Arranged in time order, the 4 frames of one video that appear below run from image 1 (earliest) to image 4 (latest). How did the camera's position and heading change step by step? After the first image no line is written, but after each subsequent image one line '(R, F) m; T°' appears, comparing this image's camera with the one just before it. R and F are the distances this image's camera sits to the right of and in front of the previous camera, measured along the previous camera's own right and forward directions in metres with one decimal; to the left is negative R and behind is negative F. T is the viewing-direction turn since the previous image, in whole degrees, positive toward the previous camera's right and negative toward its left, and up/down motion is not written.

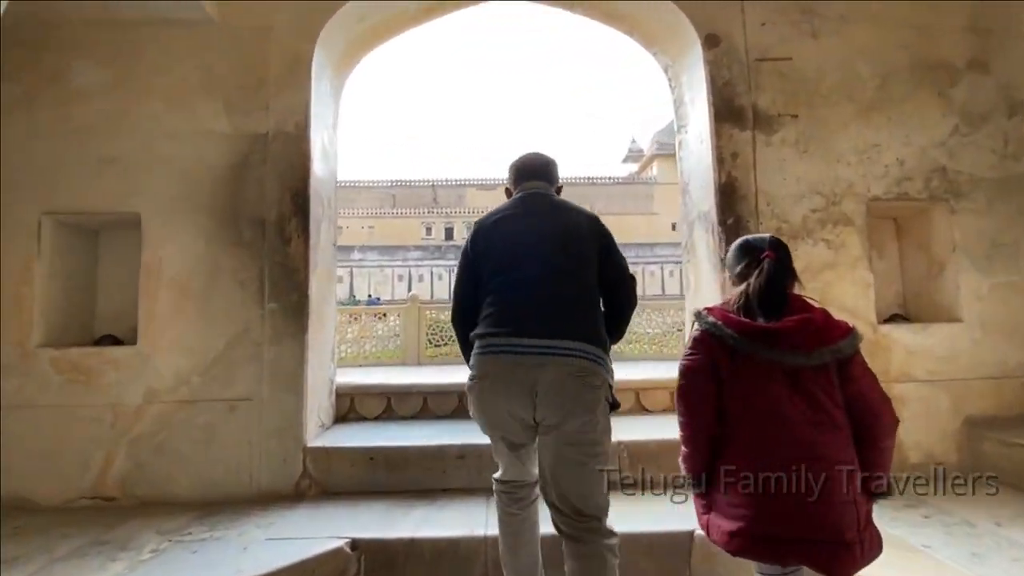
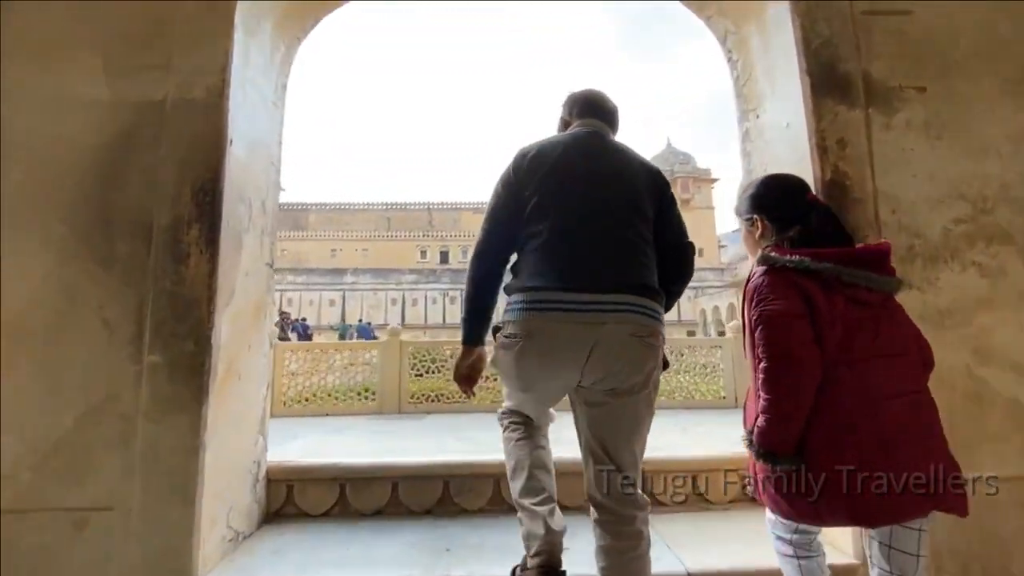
(0.0, +0.6) m; +1°
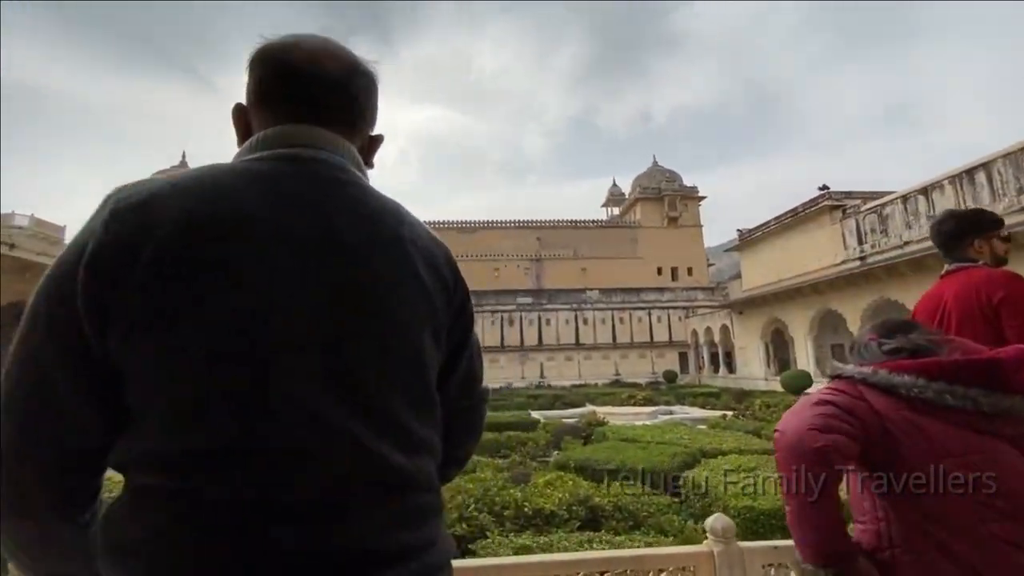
(-0.1, +1.4) m; +2°
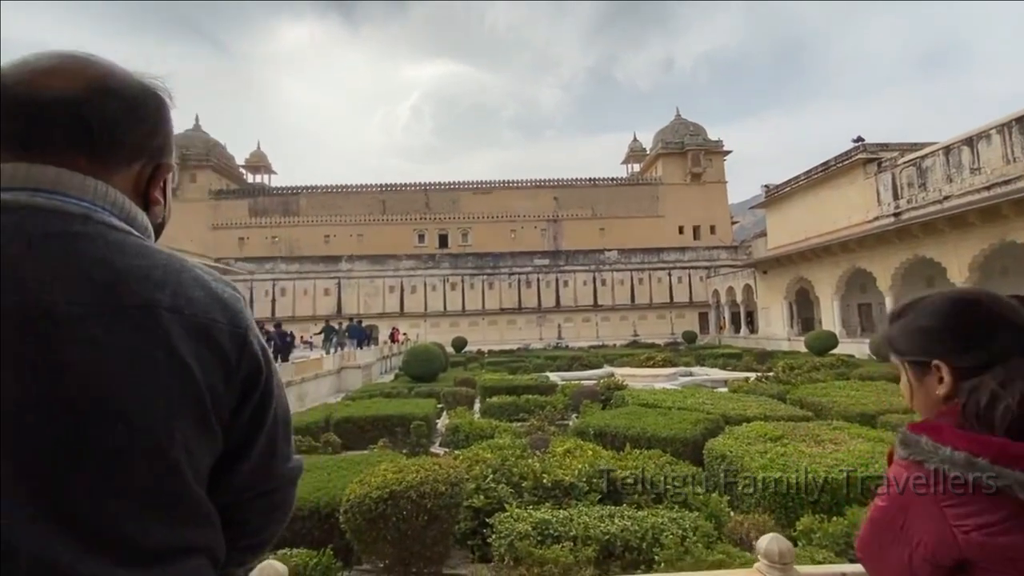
(0.0, +0.3) m; -2°
